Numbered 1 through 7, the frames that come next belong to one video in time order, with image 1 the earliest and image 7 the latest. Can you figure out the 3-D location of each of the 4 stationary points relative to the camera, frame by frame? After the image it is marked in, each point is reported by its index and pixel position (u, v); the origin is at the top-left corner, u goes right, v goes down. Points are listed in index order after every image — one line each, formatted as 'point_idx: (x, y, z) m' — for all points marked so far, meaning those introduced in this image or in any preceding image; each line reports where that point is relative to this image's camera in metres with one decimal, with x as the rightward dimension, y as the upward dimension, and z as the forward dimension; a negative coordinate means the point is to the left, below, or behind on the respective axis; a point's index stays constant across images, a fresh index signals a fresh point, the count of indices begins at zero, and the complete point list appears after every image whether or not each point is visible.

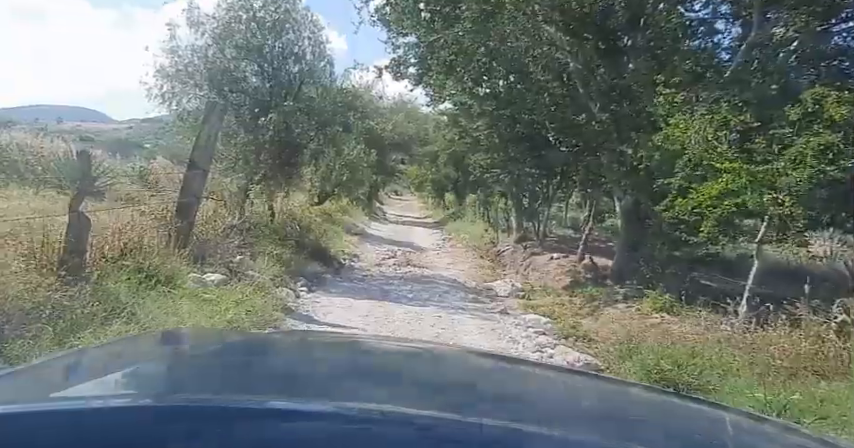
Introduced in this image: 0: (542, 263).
0: (+3.3, -1.1, +17.2) m
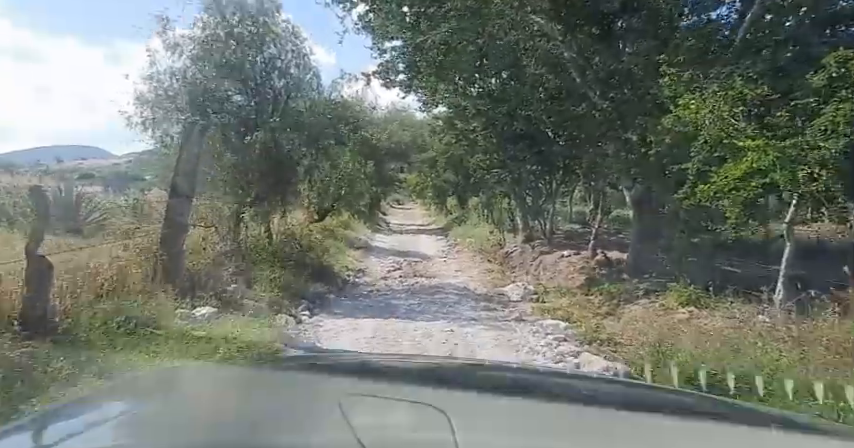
0: (+3.4, -1.0, +16.6) m
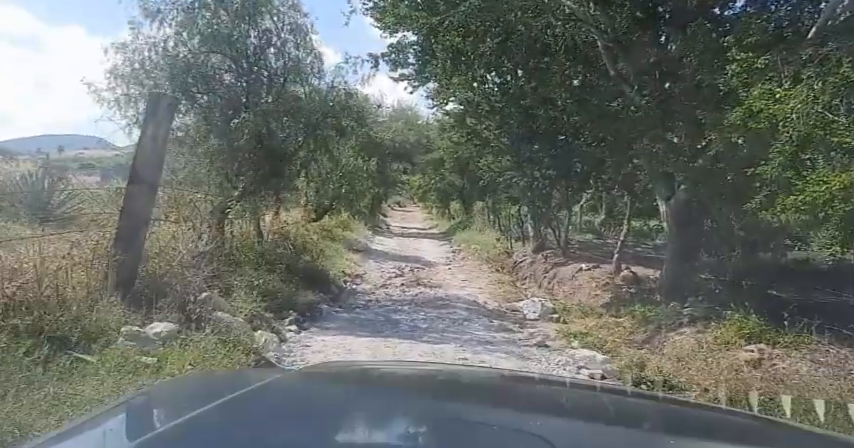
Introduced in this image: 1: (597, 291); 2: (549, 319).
0: (+3.5, -1.3, +15.1) m
1: (+3.4, -1.4, +12.5) m
2: (+2.2, -1.7, +11.1) m
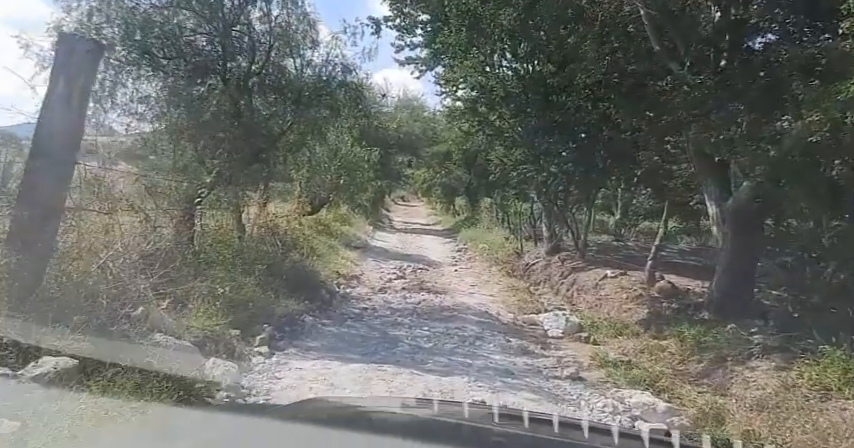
0: (+3.6, -1.3, +13.3) m
1: (+3.5, -1.4, +10.7) m
2: (+2.3, -1.7, +9.3) m
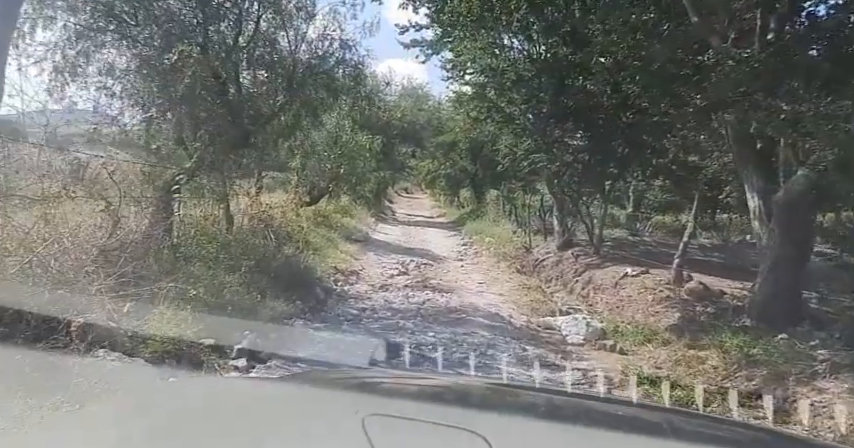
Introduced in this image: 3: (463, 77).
0: (+3.7, -1.2, +12.3) m
1: (+3.6, -1.3, +9.6) m
2: (+2.3, -1.6, +8.3) m
3: (+1.0, +4.1, +17.1) m
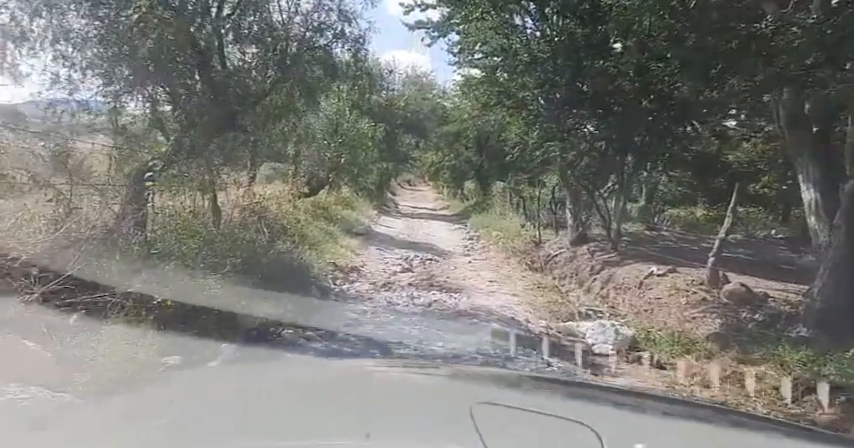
0: (+3.9, -1.0, +11.2) m
1: (+3.7, -1.2, +8.6) m
2: (+2.4, -1.6, +7.2) m
3: (+1.2, +4.2, +16.0) m
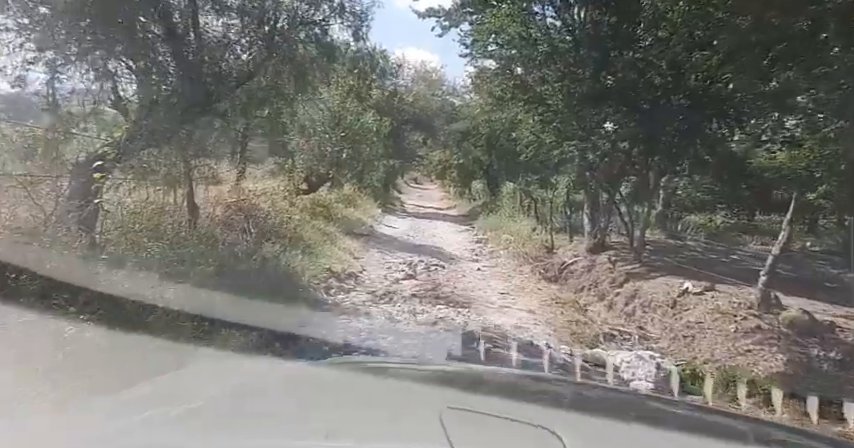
0: (+3.9, -1.2, +9.9) m
1: (+3.7, -1.4, +7.2) m
2: (+2.5, -1.7, +5.9) m
3: (+1.4, +4.1, +14.6) m
